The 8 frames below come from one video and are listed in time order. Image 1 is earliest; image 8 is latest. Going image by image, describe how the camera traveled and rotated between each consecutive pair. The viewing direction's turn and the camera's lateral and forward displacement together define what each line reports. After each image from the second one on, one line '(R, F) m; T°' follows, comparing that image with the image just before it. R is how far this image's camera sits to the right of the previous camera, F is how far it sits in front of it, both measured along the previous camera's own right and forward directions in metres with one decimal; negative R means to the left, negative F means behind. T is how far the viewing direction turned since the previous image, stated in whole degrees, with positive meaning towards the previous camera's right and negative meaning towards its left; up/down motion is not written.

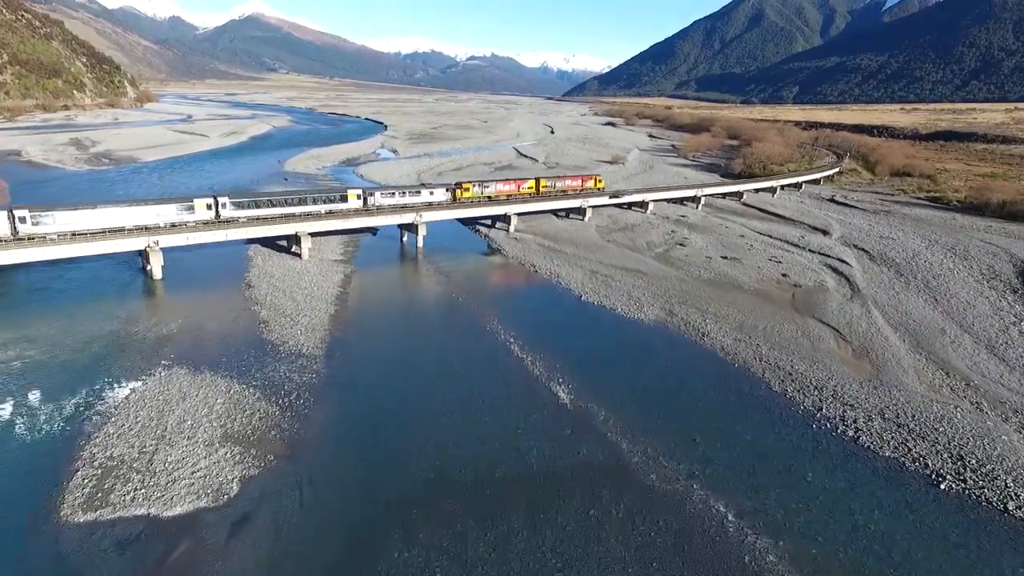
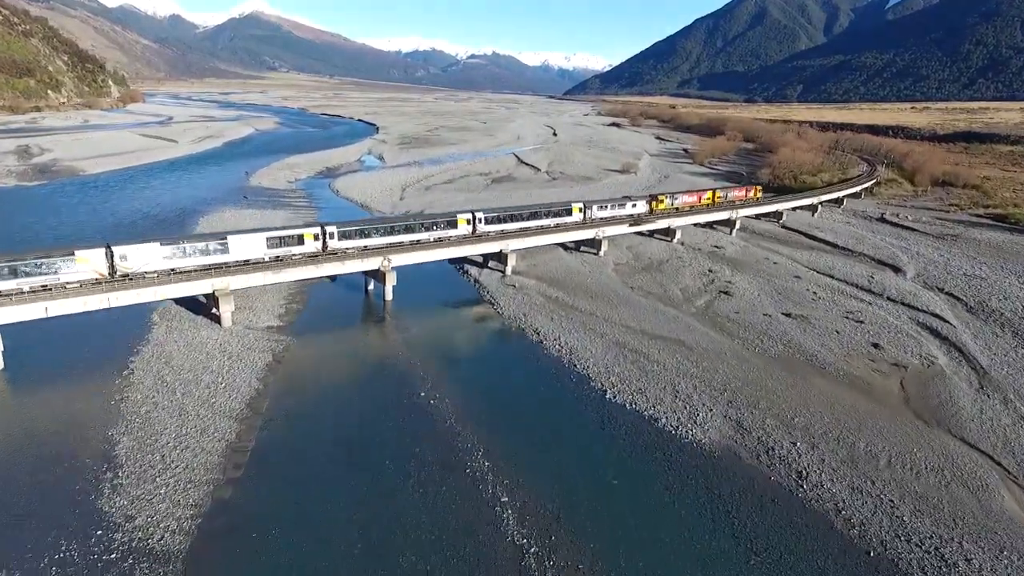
(+0.2, +9.9) m; 0°
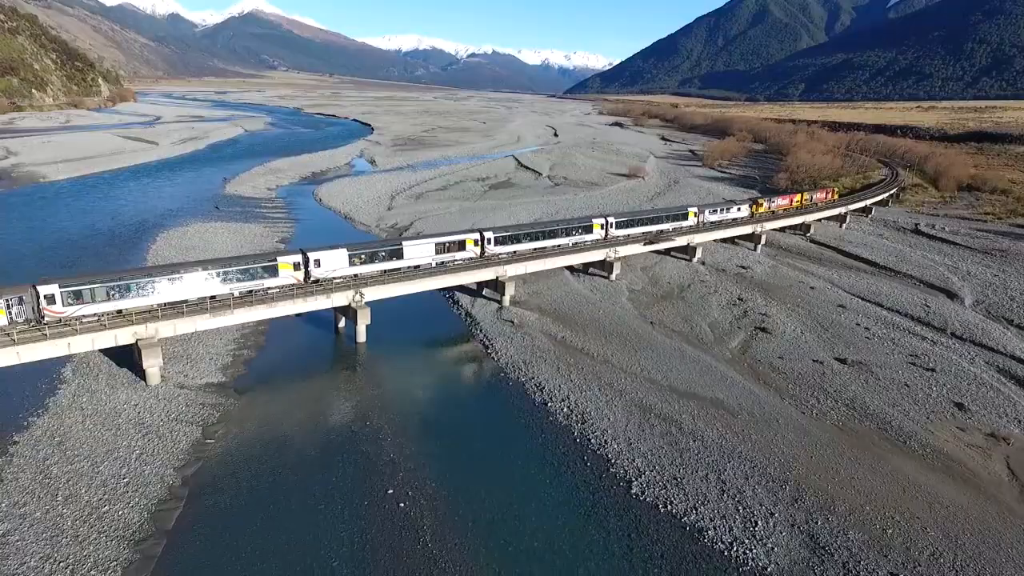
(+0.1, +5.5) m; 0°
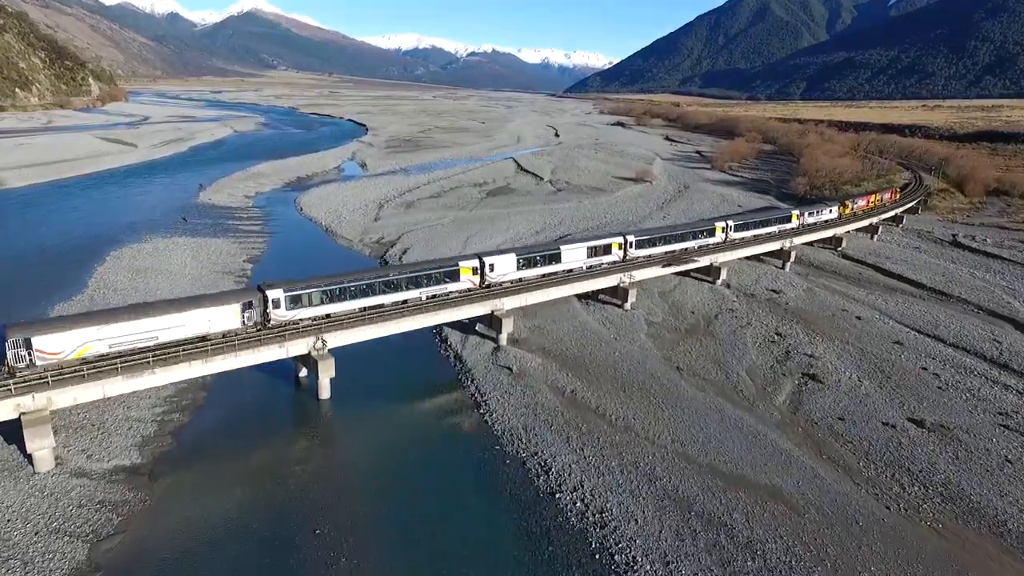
(+0.1, +5.1) m; 0°
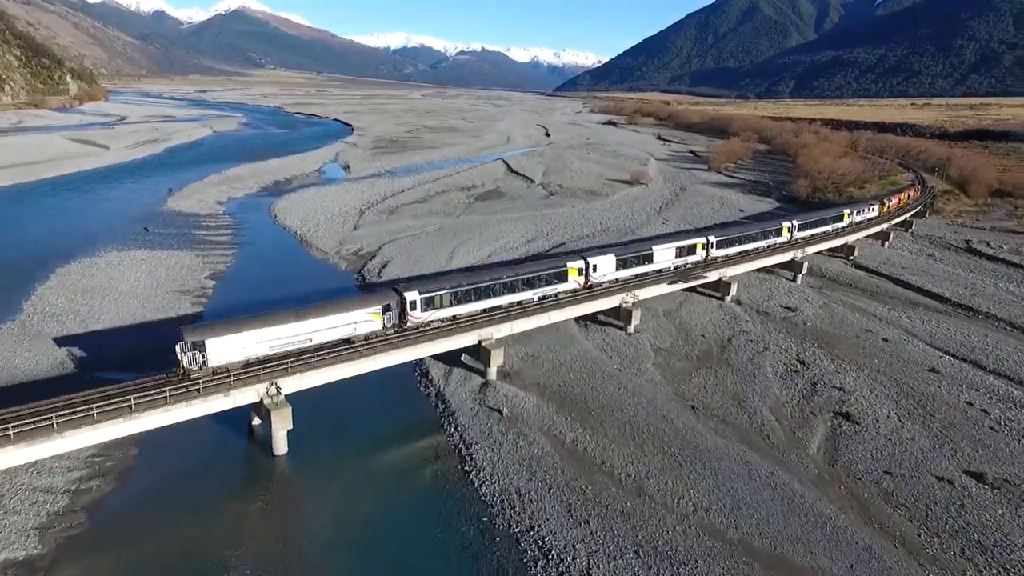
(0.0, +3.4) m; +1°
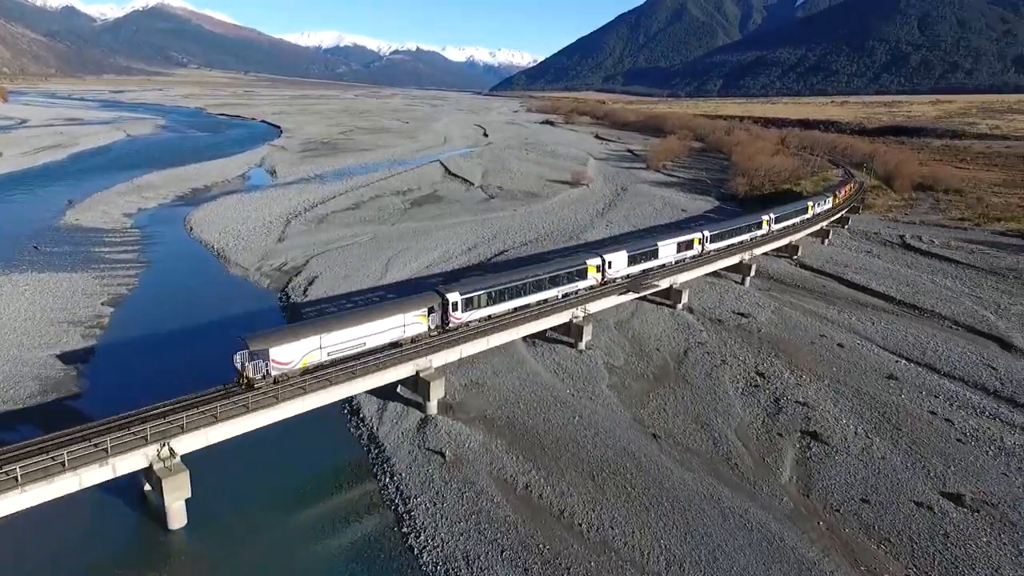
(+0.1, +2.4) m; +5°
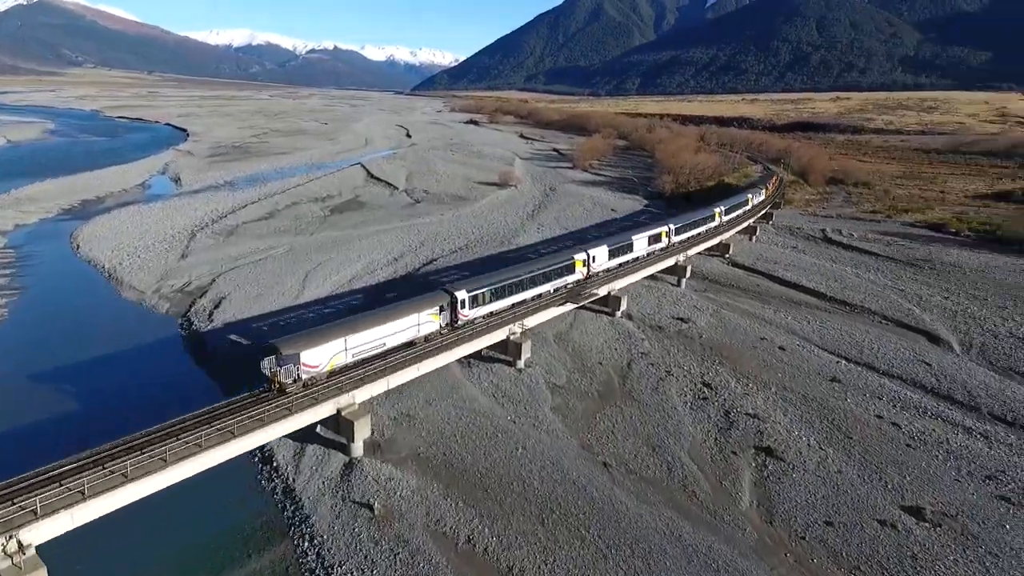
(0.0, +2.0) m; +6°
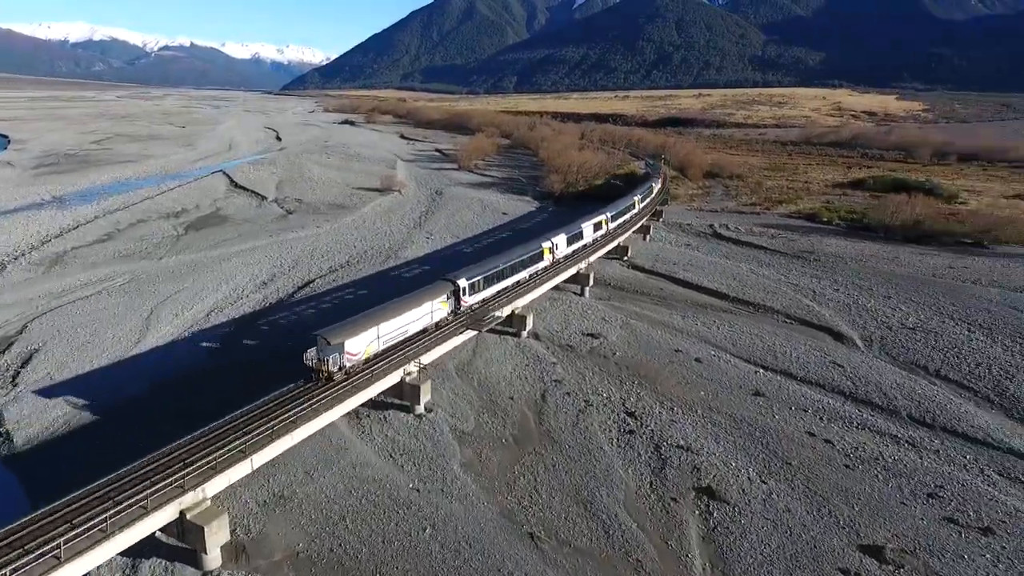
(0.0, +3.5) m; +10°
